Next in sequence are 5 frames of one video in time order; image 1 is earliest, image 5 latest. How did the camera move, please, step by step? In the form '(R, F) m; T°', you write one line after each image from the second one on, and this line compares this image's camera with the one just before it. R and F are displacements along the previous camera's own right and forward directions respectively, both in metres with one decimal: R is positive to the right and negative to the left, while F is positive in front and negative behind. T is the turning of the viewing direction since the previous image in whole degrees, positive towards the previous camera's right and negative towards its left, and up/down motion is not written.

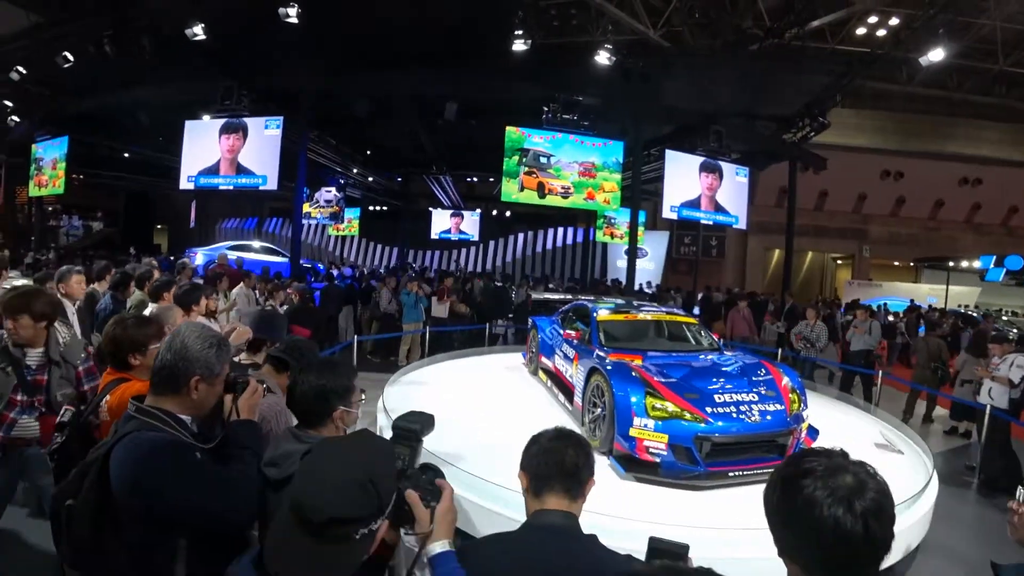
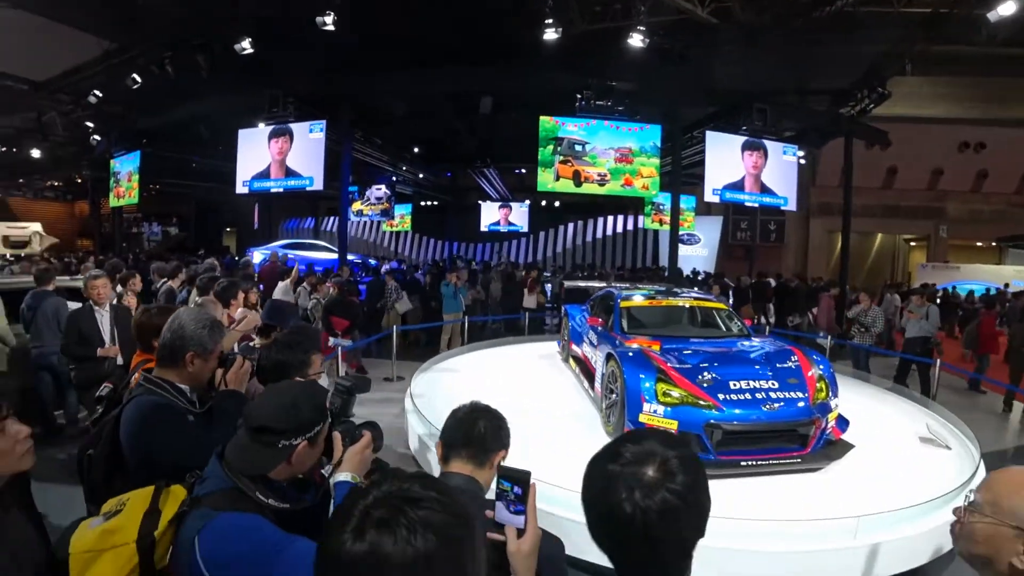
(+0.5, -0.1) m; -7°
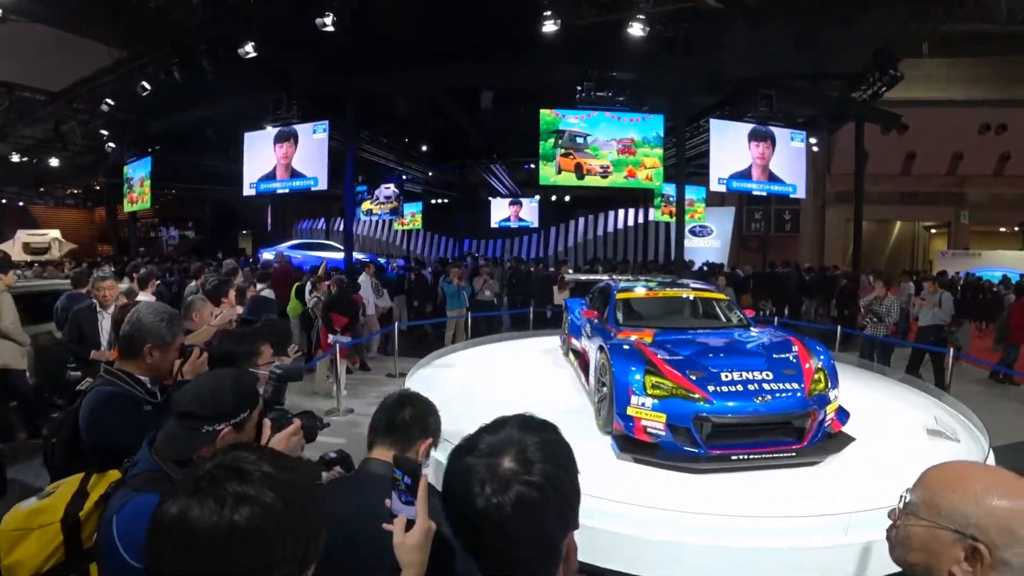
(+0.3, 0.0) m; -2°
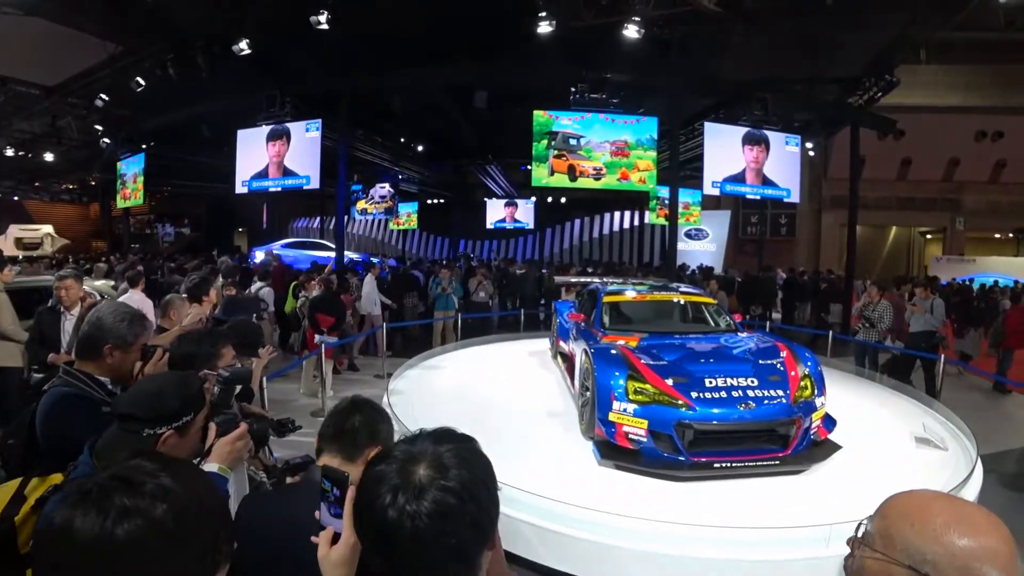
(+0.2, 0.0) m; 0°
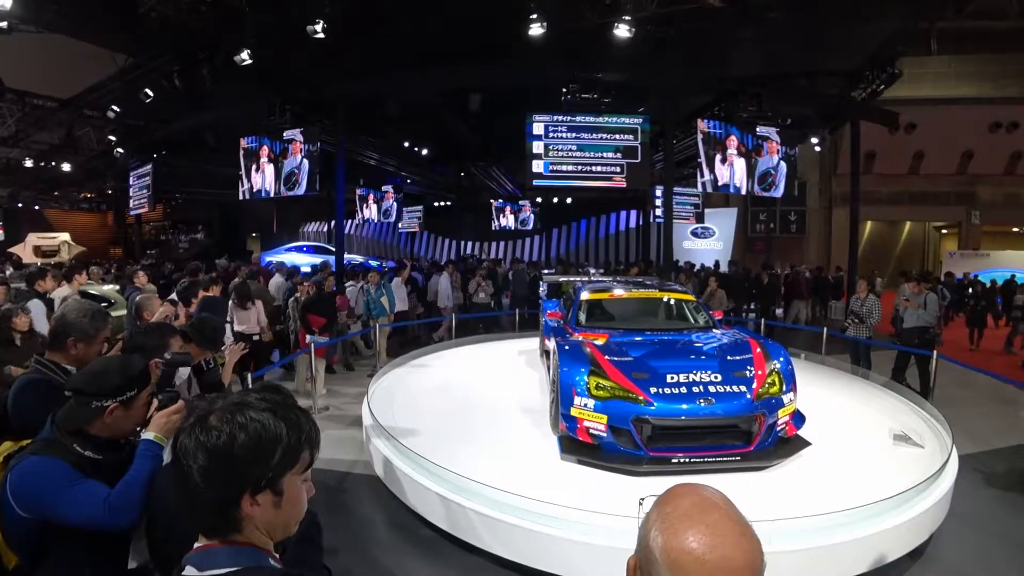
(+0.5, -0.1) m; -2°
